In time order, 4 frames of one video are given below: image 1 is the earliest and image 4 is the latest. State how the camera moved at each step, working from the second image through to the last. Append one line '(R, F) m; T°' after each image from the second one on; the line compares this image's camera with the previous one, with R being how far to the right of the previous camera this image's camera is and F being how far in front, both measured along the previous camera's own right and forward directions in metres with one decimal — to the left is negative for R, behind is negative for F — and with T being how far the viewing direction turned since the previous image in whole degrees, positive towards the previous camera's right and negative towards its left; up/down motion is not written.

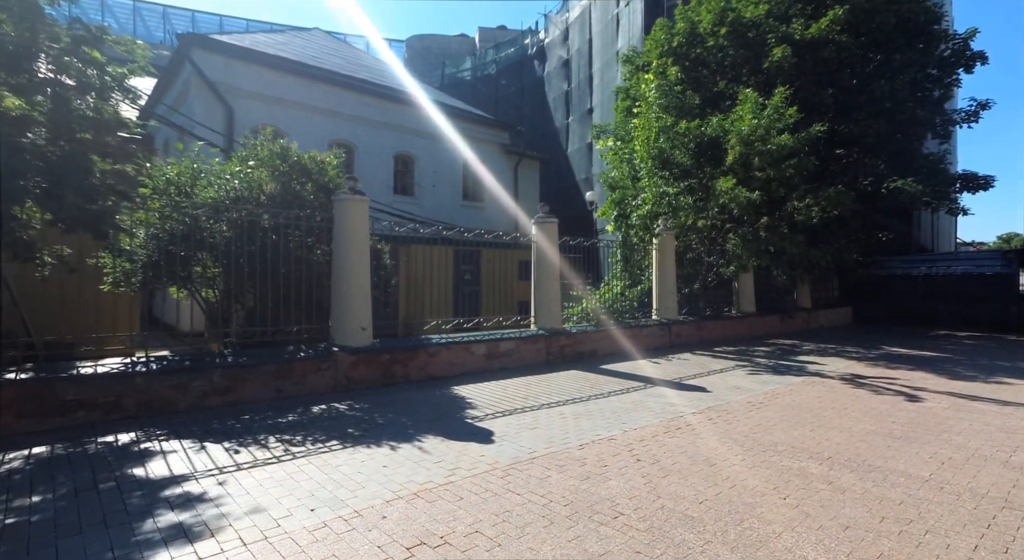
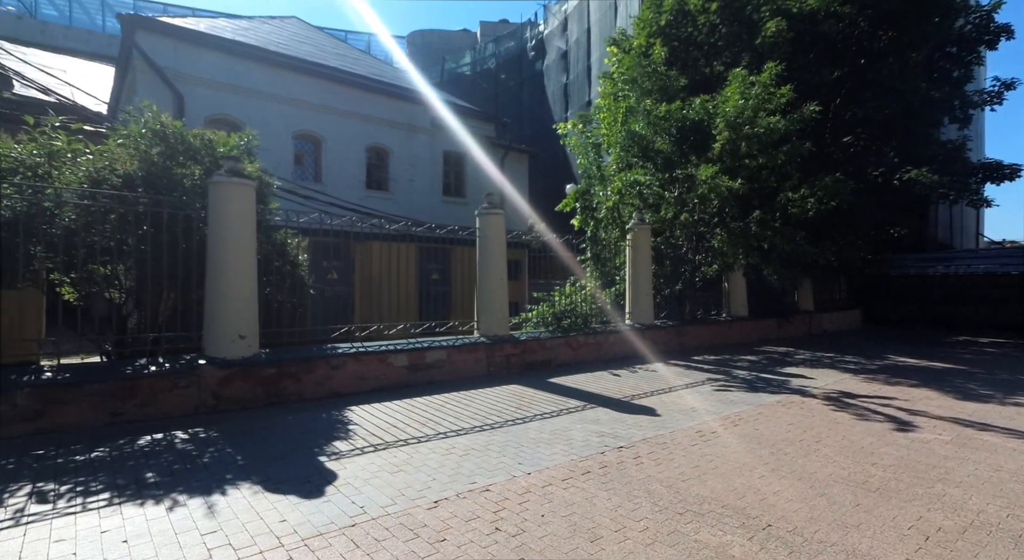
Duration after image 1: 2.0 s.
(+1.1, +1.2) m; -2°
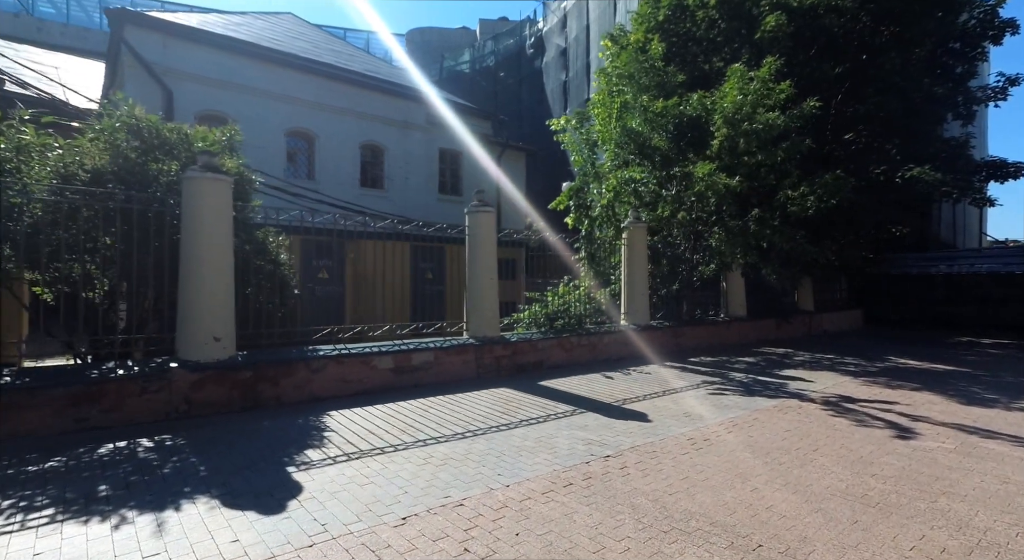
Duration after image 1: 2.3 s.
(+0.2, +0.2) m; 0°
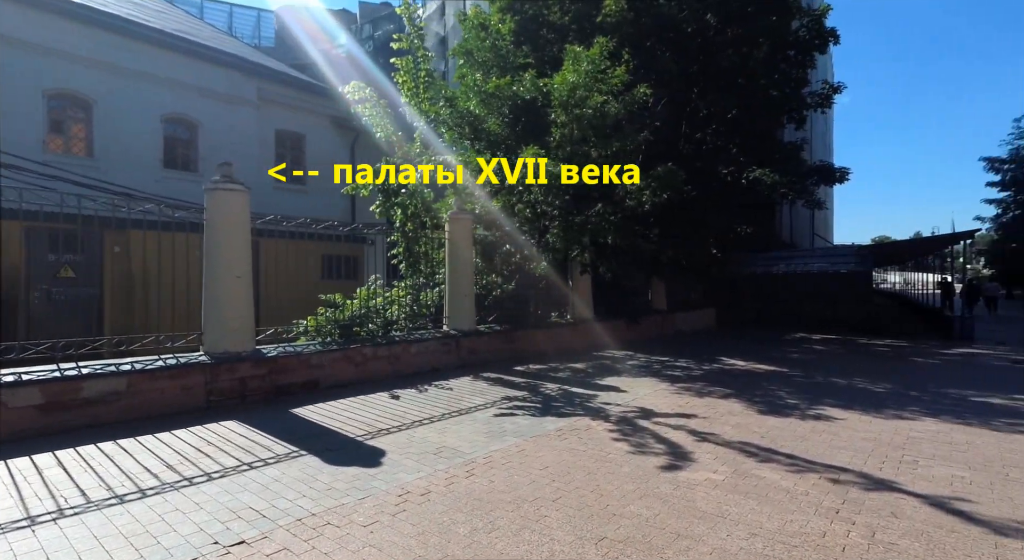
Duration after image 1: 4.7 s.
(+1.7, +1.2) m; +10°
